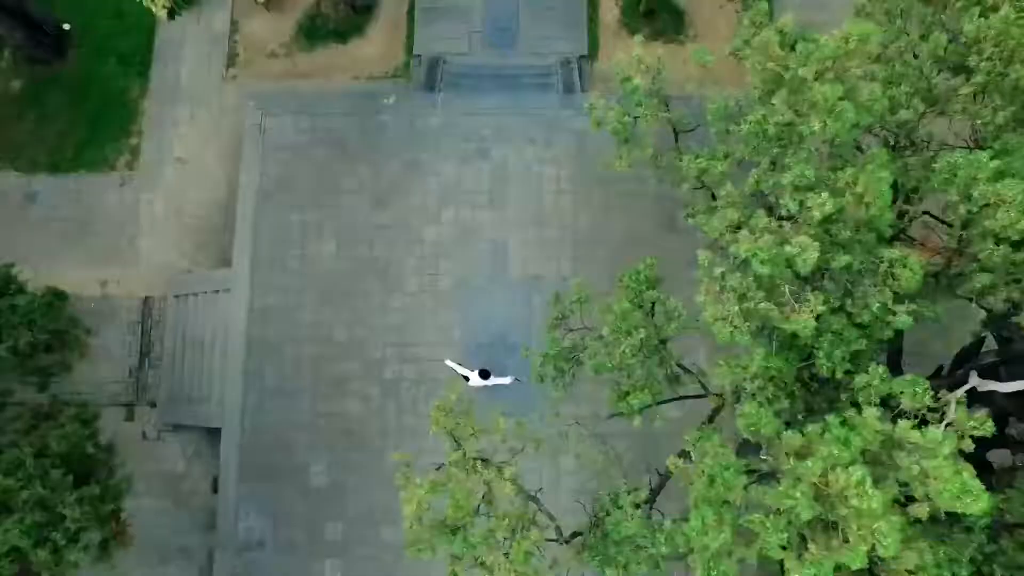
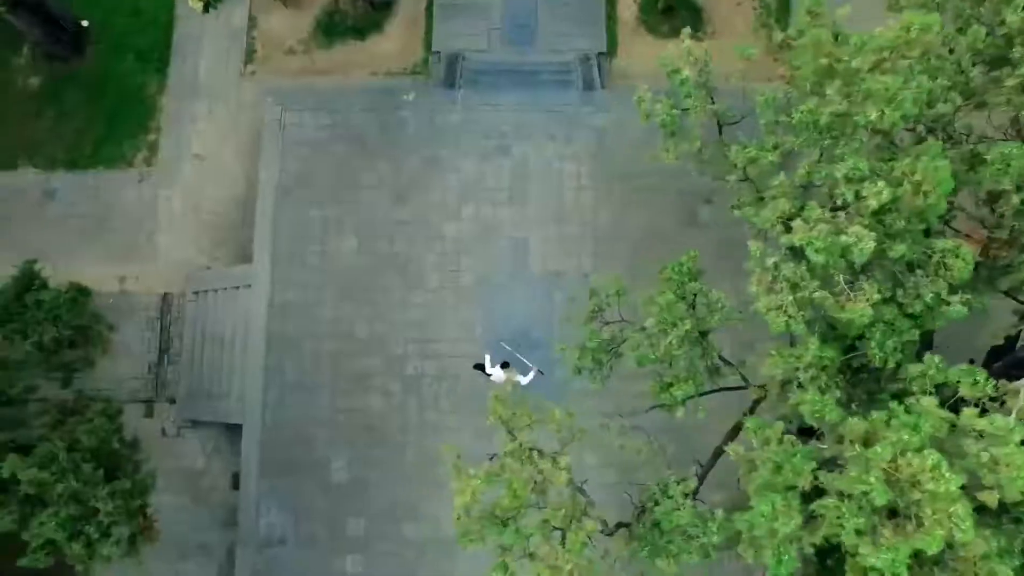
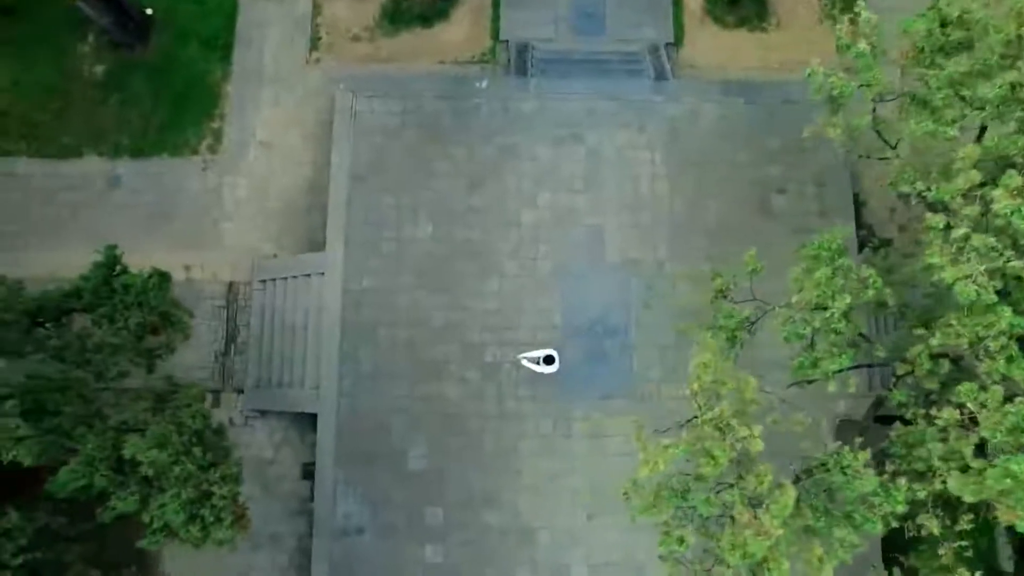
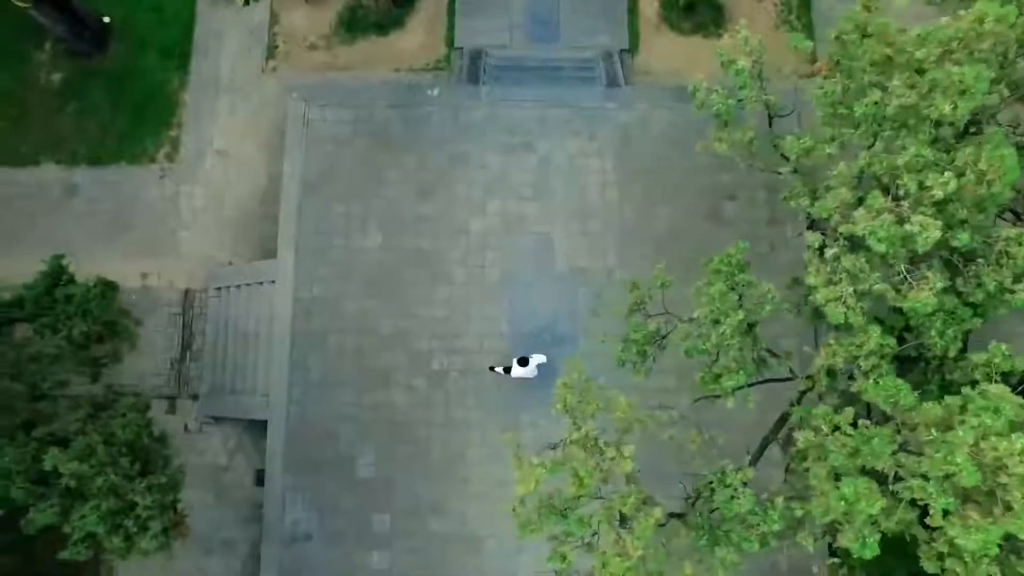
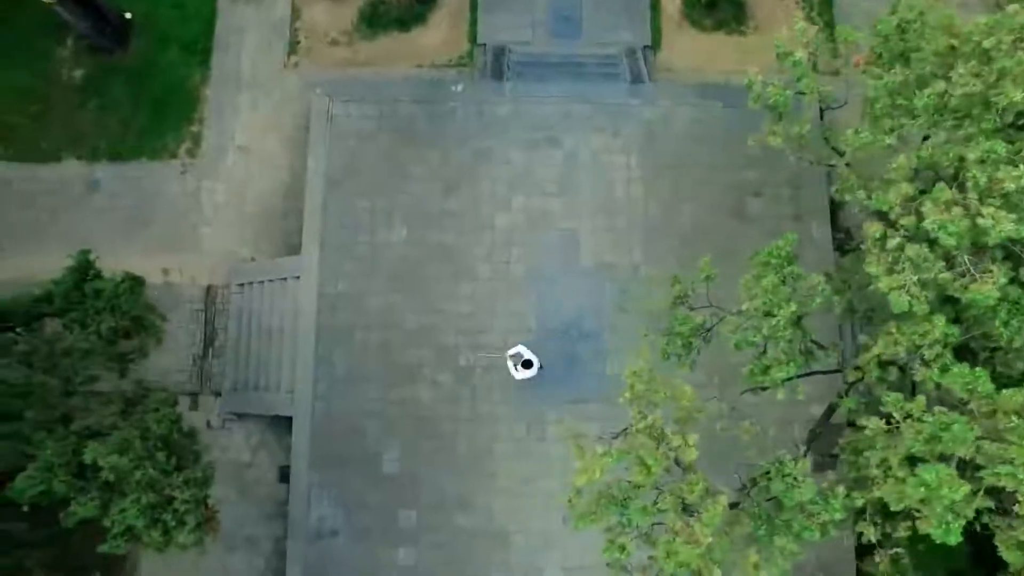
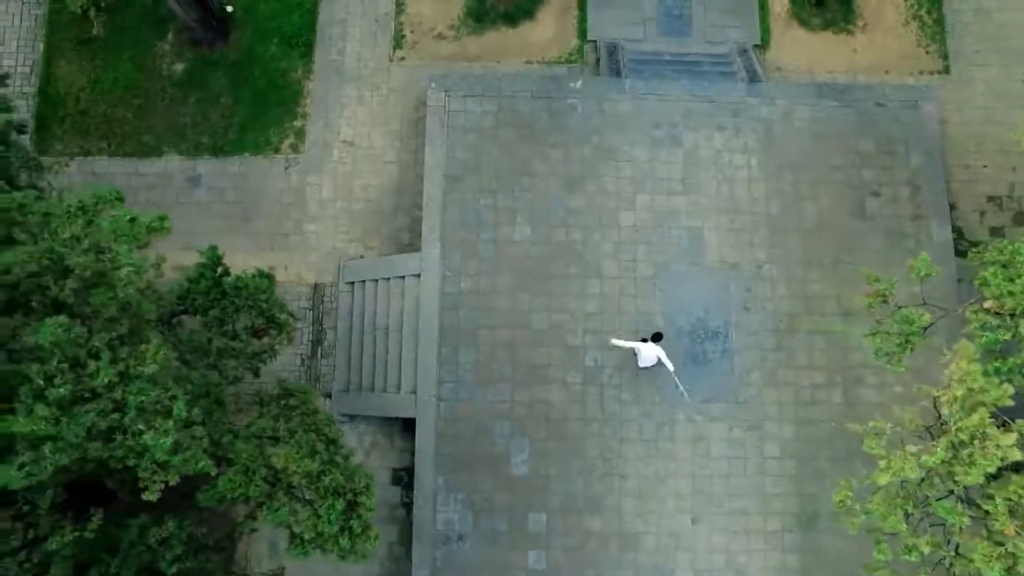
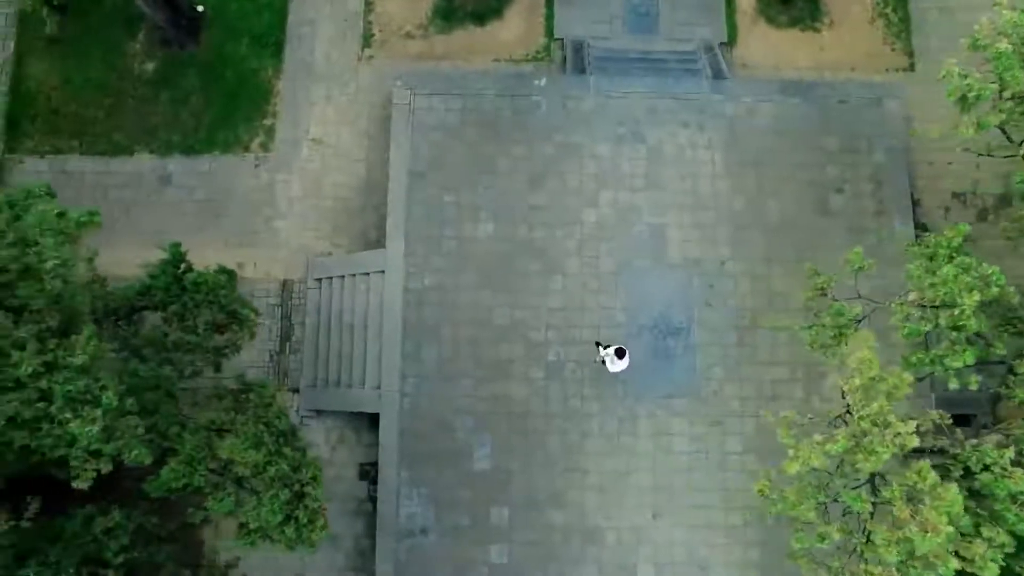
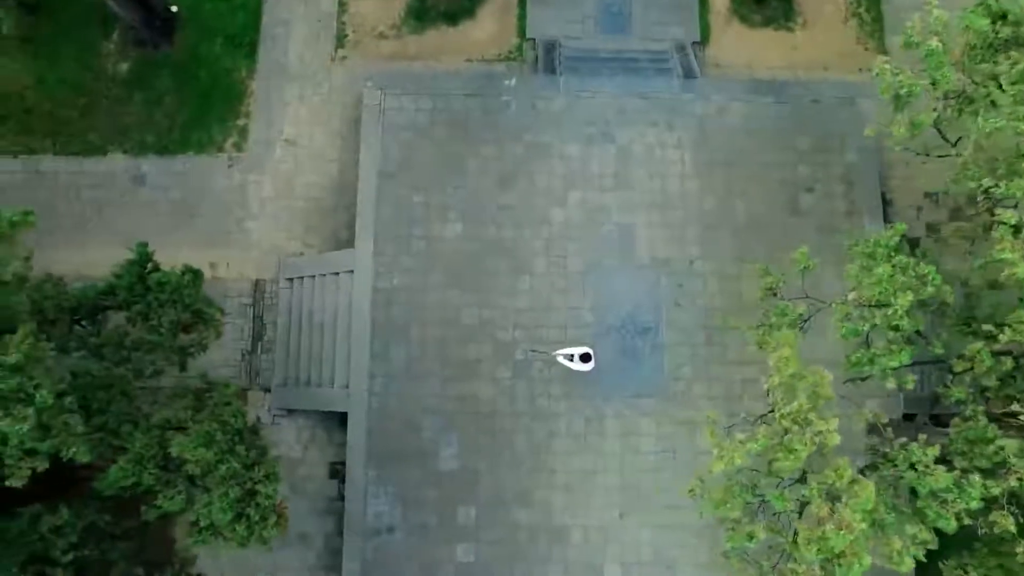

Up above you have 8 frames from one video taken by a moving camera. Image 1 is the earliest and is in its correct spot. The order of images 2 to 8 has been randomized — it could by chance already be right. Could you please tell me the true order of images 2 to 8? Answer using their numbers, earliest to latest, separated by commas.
2, 4, 5, 3, 8, 7, 6
